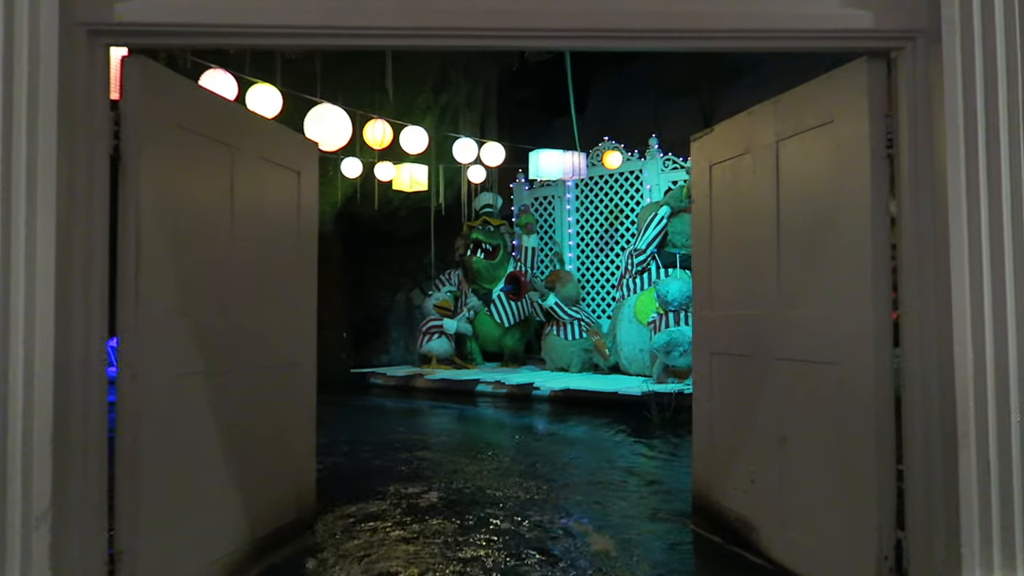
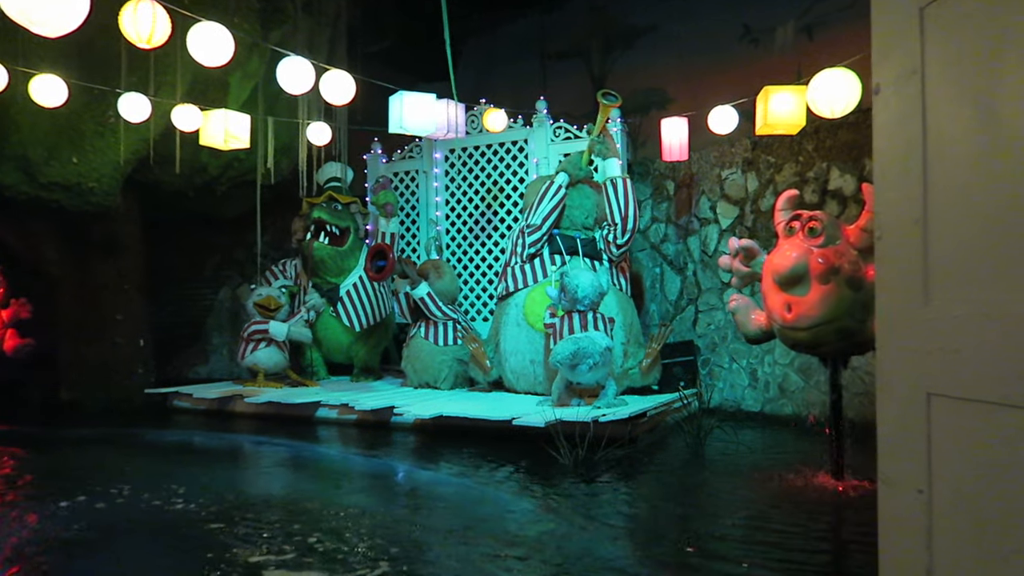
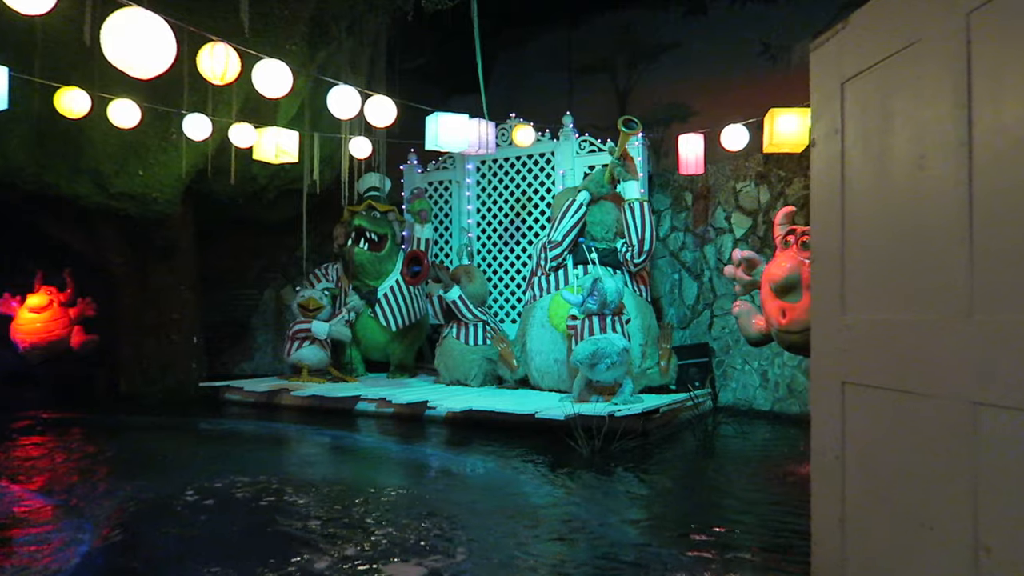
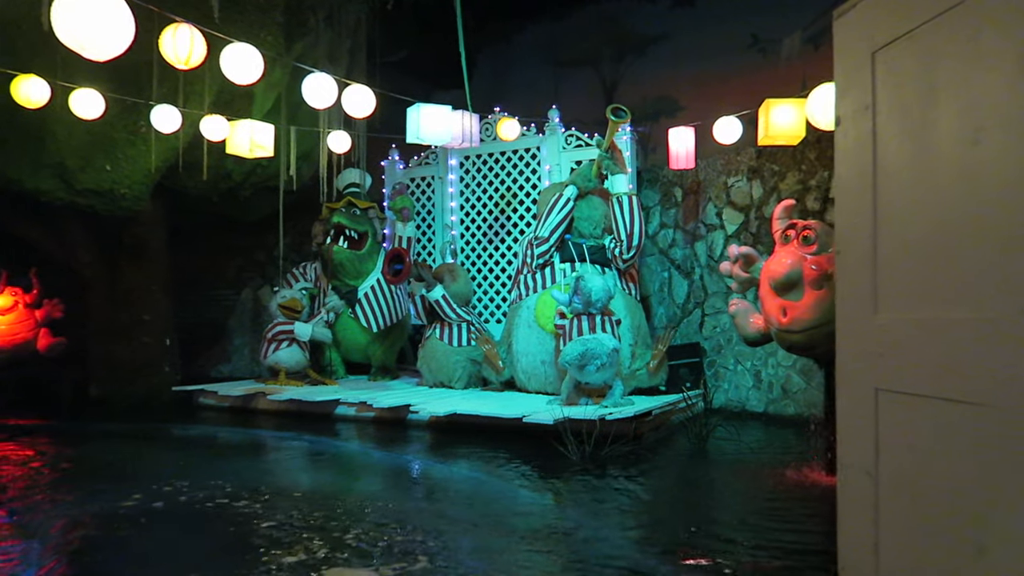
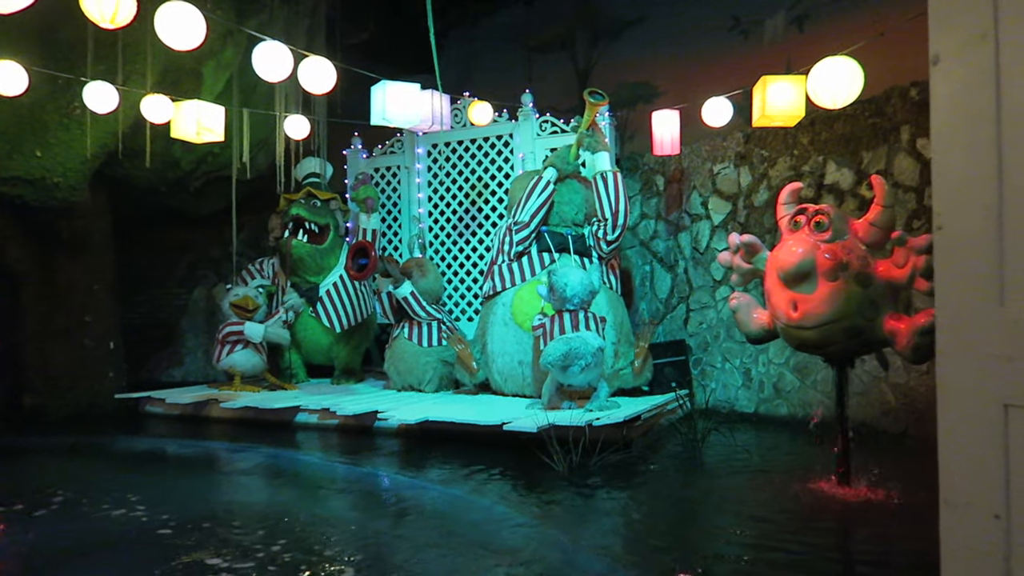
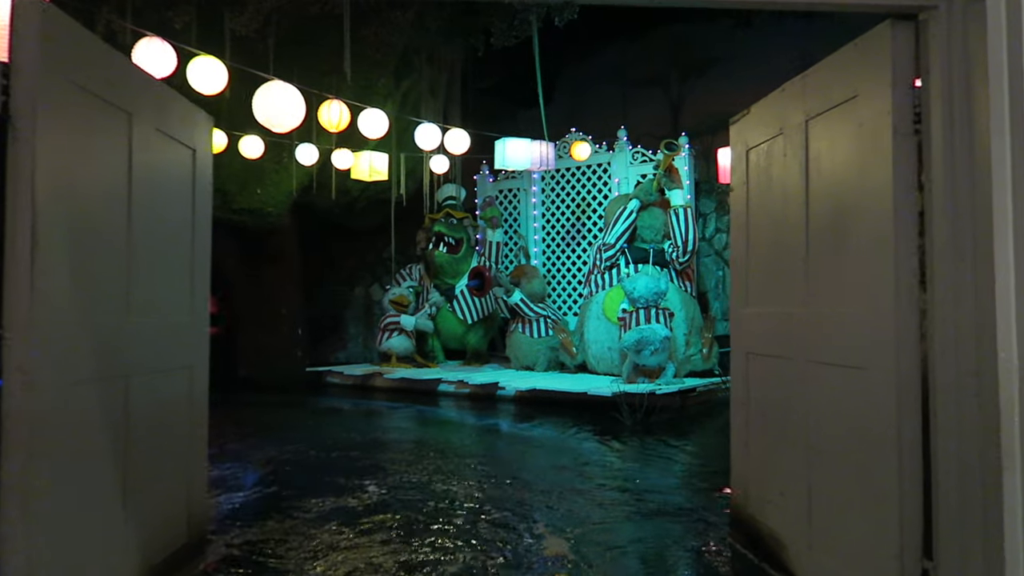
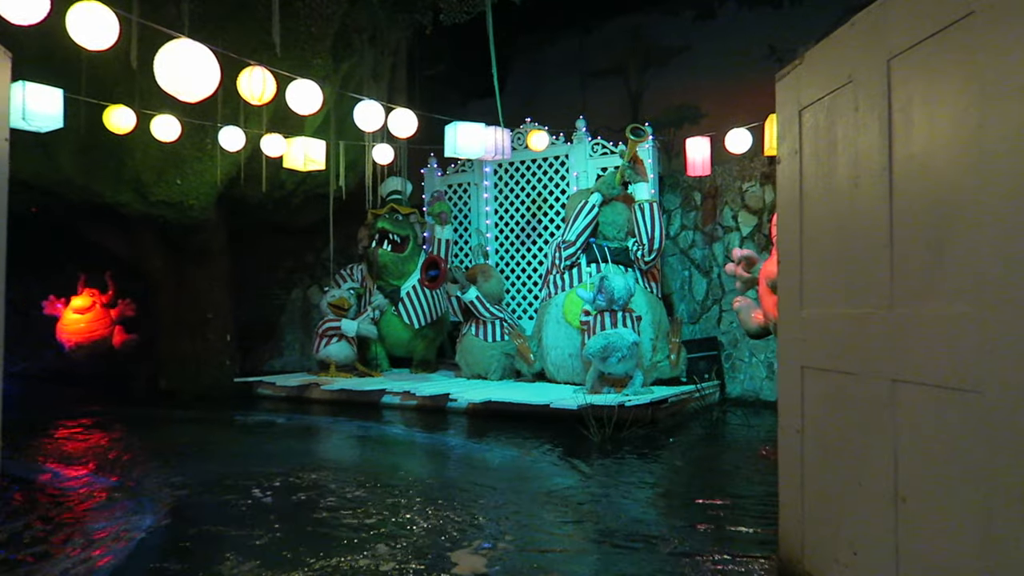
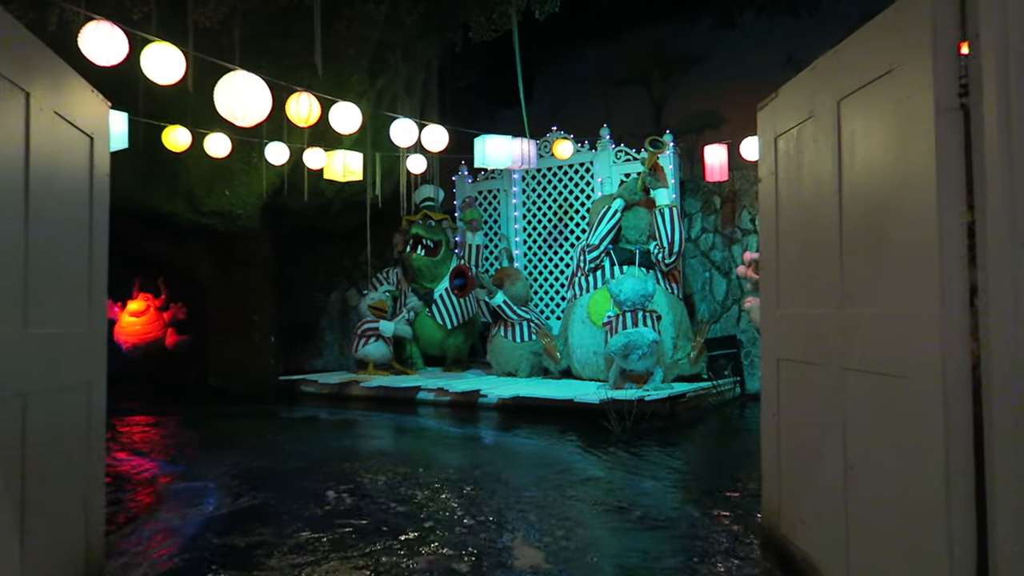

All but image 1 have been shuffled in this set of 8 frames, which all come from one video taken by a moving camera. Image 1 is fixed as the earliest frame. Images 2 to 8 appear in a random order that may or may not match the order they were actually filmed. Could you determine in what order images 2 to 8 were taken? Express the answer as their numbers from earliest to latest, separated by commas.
6, 8, 7, 3, 4, 2, 5
